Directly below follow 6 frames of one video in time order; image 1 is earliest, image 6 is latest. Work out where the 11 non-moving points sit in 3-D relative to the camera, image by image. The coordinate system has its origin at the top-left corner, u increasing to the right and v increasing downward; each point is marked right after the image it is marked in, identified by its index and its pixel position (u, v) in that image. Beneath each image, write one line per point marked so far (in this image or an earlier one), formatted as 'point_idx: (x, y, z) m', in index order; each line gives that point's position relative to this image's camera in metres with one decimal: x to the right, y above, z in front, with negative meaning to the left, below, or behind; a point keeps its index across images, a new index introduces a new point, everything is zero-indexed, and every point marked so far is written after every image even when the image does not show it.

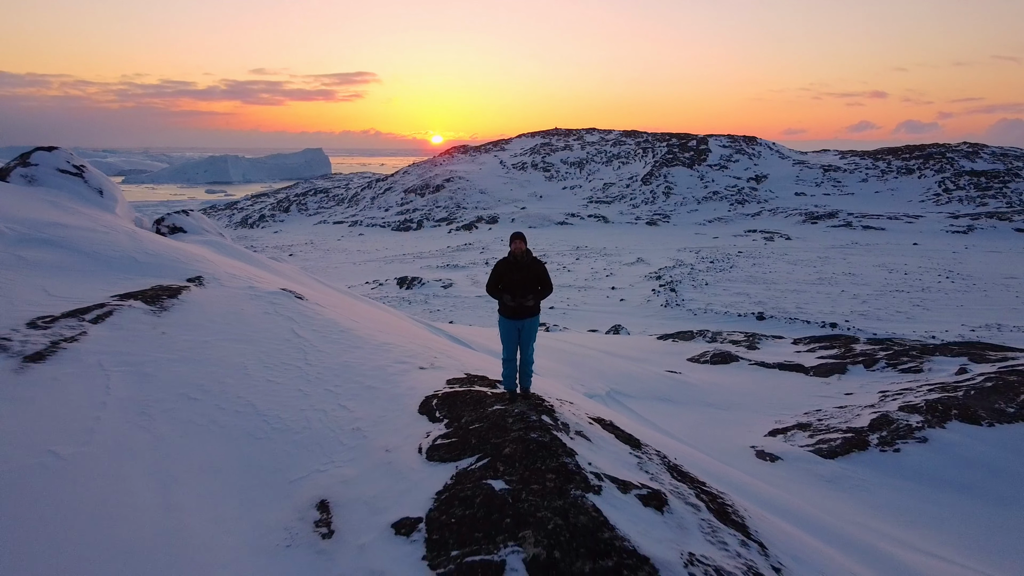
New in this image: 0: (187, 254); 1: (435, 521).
0: (-5.1, +0.5, +7.3) m
1: (-0.4, -1.3, +2.6) m
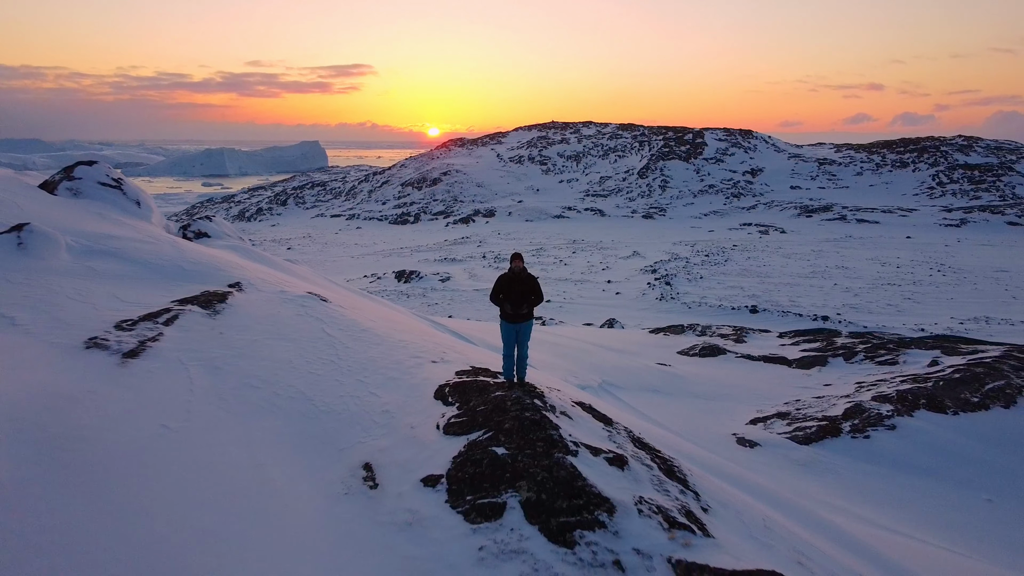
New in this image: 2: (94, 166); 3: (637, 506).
0: (-5.1, +0.5, +8.1) m
1: (-0.5, -1.5, +3.5) m
2: (-9.0, +2.6, +10.1) m
3: (+0.9, -1.6, +3.3) m
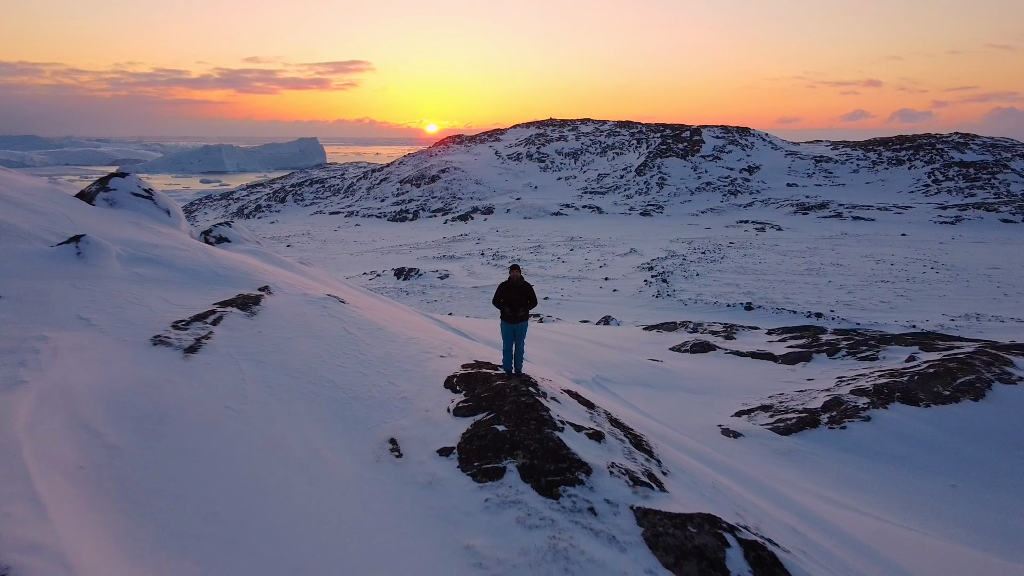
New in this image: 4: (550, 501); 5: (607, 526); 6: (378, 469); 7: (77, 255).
0: (-5.1, +0.4, +8.9) m
1: (-0.5, -1.5, +4.4) m
2: (-9.1, +2.6, +10.9) m
3: (+0.9, -1.6, +4.2) m
4: (+0.3, -1.7, +3.7) m
5: (+0.7, -1.8, +3.5) m
6: (-1.2, -1.6, +4.2) m
7: (-6.4, +0.5, +6.8) m
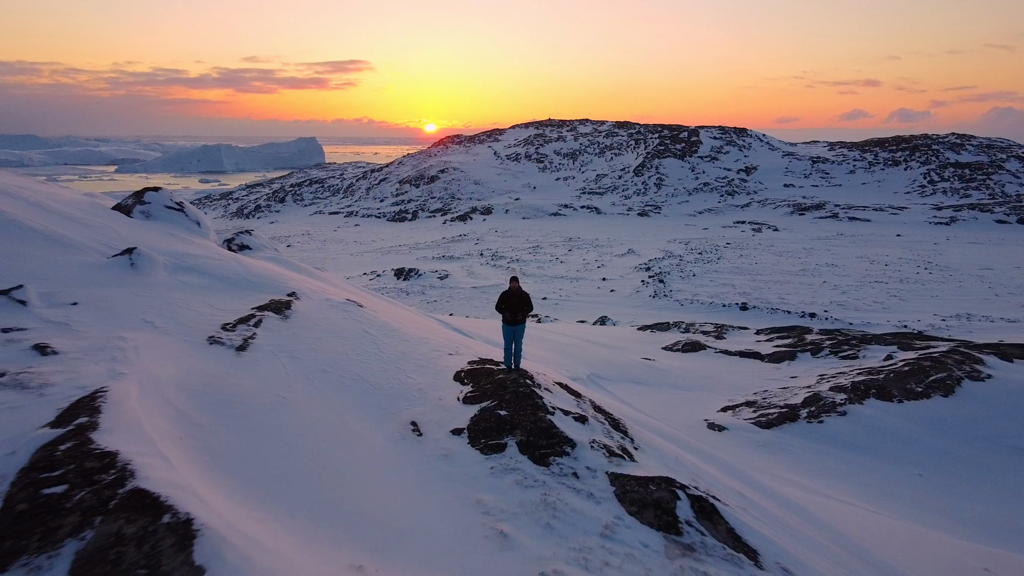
0: (-5.1, +0.3, +9.9) m
1: (-0.5, -1.6, +5.3) m
2: (-9.1, +2.5, +11.8) m
3: (+0.9, -1.7, +5.1) m
4: (+0.3, -1.8, +4.7) m
5: (+0.7, -1.9, +4.5) m
6: (-1.2, -1.7, +5.1) m
7: (-6.4, +0.4, +7.8) m
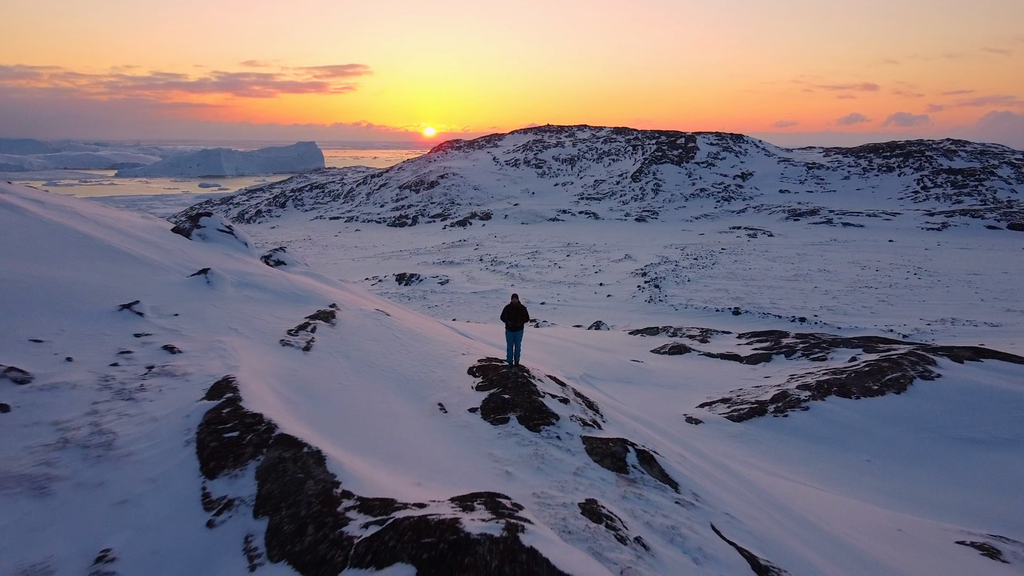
0: (-5.1, 0.0, +11.8) m
1: (-0.5, -1.9, +7.2) m
2: (-9.1, +2.2, +13.7) m
3: (+0.9, -2.0, +7.0) m
4: (+0.3, -2.1, +6.6) m
5: (+0.7, -2.2, +6.4) m
6: (-1.2, -2.0, +7.0) m
7: (-6.4, +0.1, +9.7) m
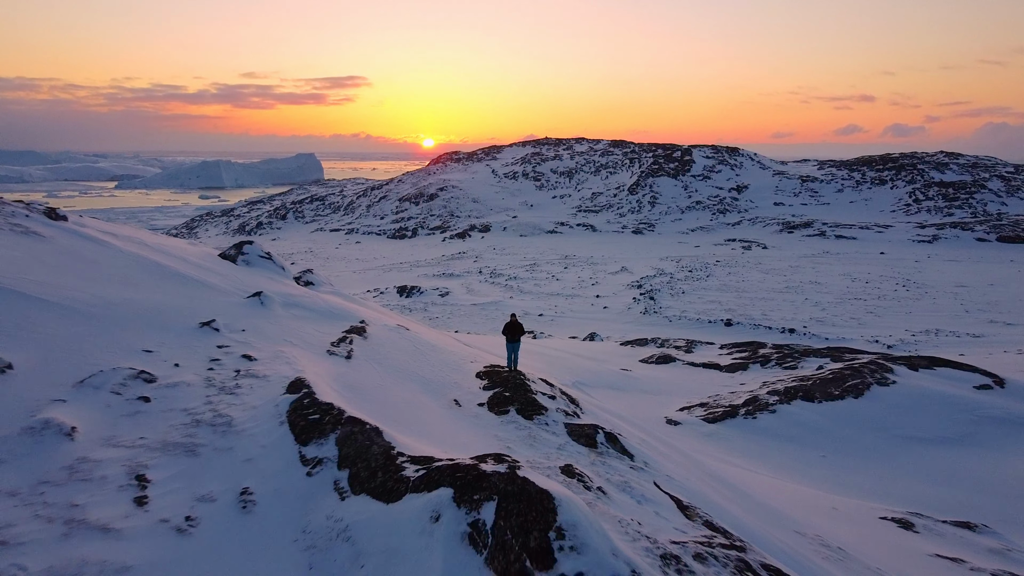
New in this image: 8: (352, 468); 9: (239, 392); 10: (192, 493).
0: (-5.2, -0.5, +13.9) m
1: (-0.5, -2.3, +9.3) m
2: (-9.1, +1.6, +15.8) m
3: (+0.9, -2.4, +9.1) m
4: (+0.3, -2.5, +8.6) m
5: (+0.7, -2.6, +8.4) m
6: (-1.2, -2.4, +9.1) m
7: (-6.5, -0.4, +11.8) m
8: (-2.2, -2.4, +6.2) m
9: (-4.7, -1.8, +7.9) m
10: (-4.0, -2.6, +5.8) m
